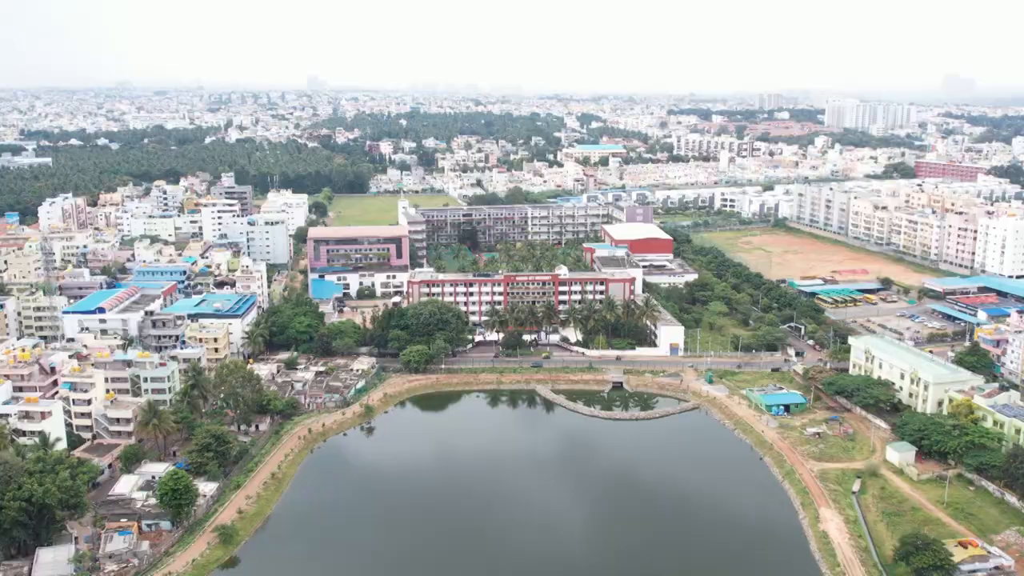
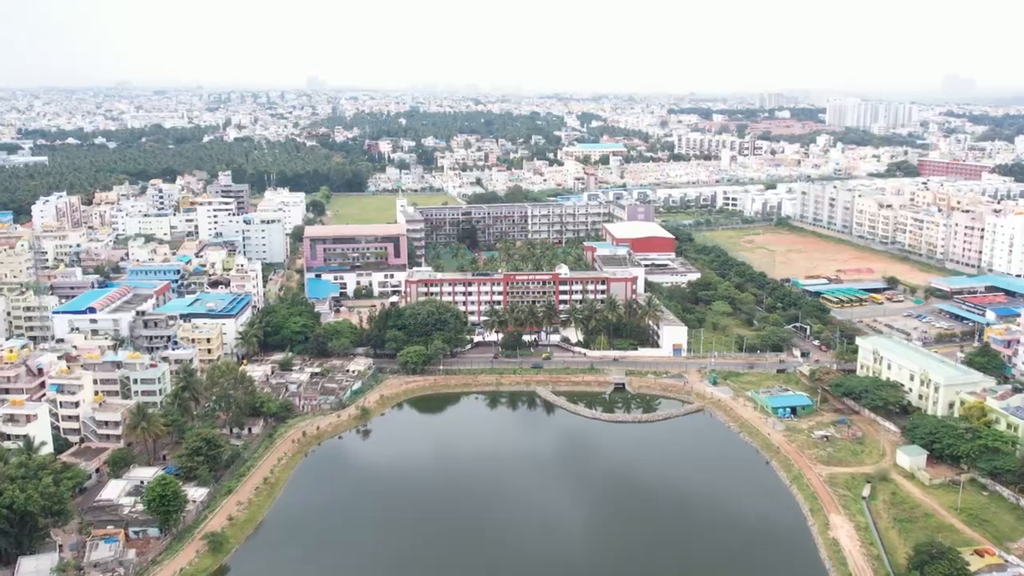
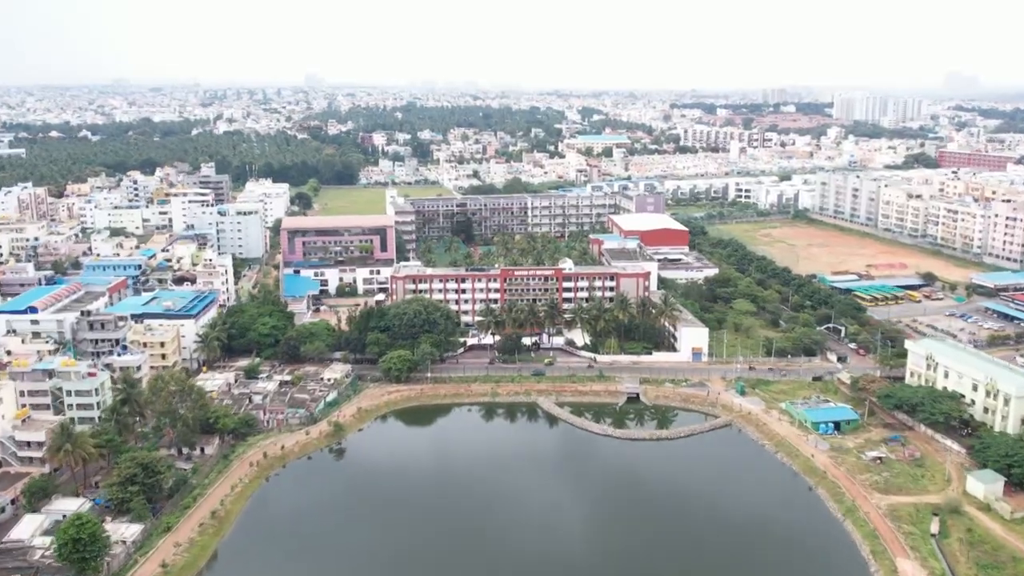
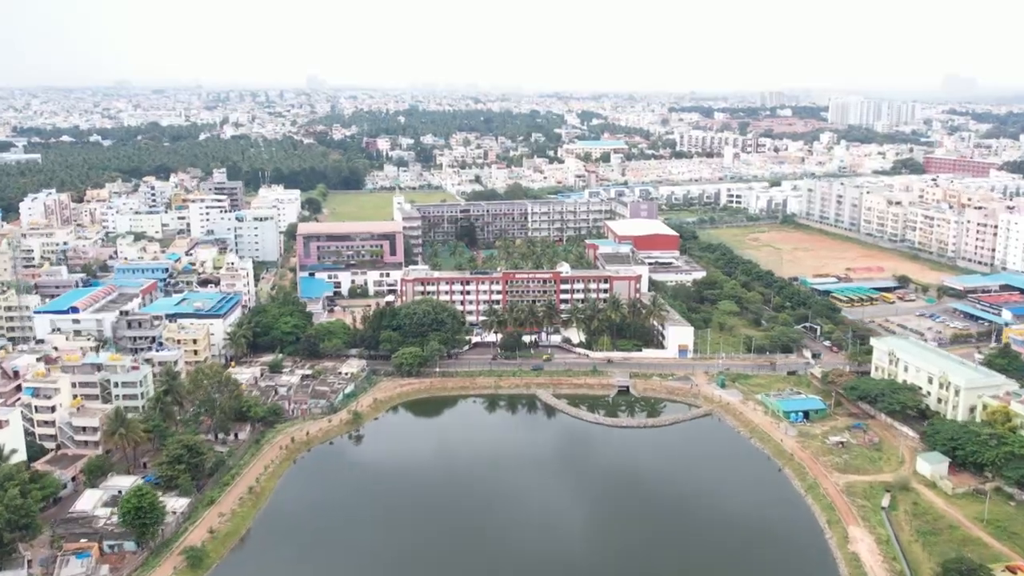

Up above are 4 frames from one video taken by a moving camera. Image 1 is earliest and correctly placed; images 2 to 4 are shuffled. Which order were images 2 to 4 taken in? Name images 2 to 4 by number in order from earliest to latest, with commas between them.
2, 4, 3
